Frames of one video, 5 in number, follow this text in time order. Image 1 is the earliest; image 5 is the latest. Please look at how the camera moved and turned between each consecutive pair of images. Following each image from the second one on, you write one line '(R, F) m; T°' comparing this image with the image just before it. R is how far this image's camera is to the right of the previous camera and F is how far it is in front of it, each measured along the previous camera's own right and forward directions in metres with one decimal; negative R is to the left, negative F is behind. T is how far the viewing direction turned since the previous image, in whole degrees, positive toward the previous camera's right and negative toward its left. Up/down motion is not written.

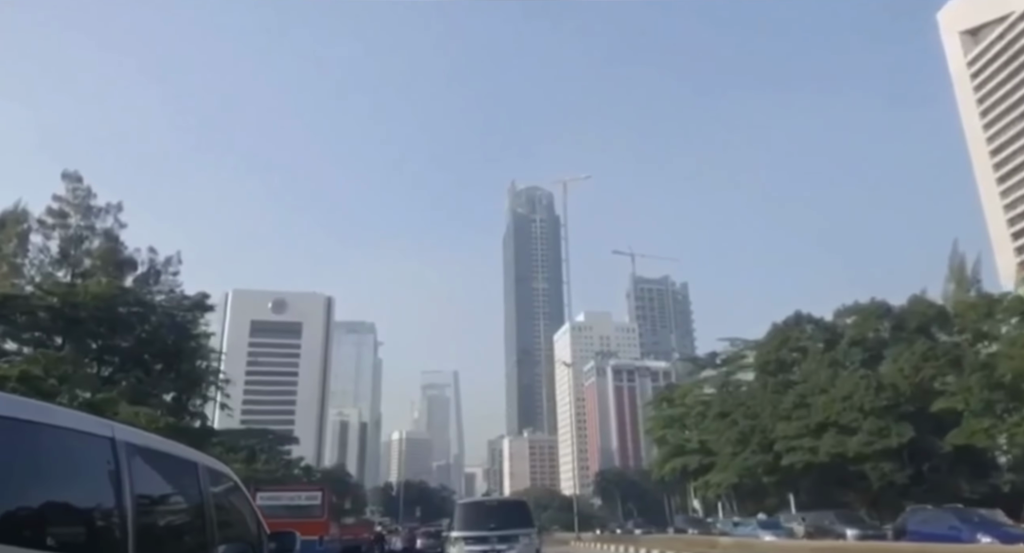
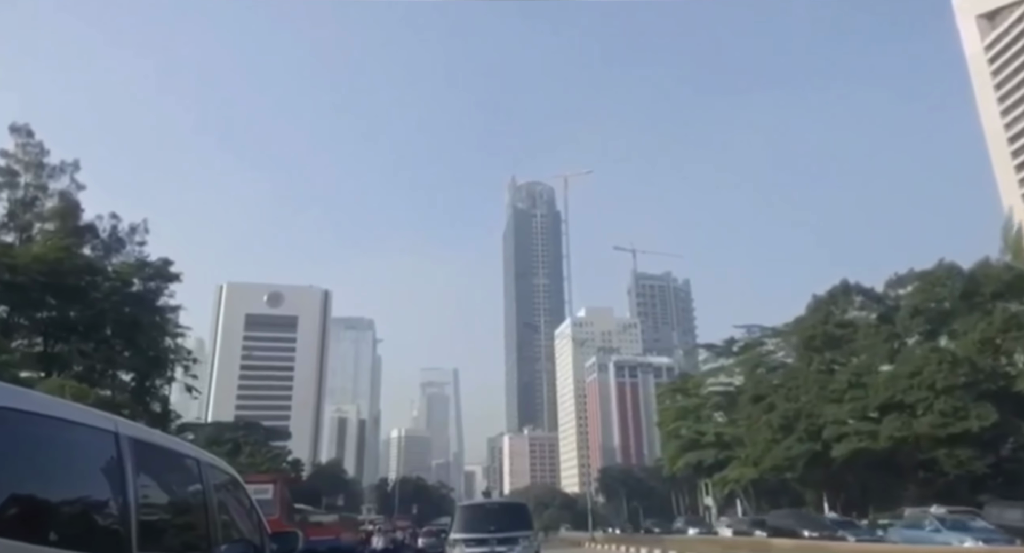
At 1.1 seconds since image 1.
(0.0, +0.9) m; 0°
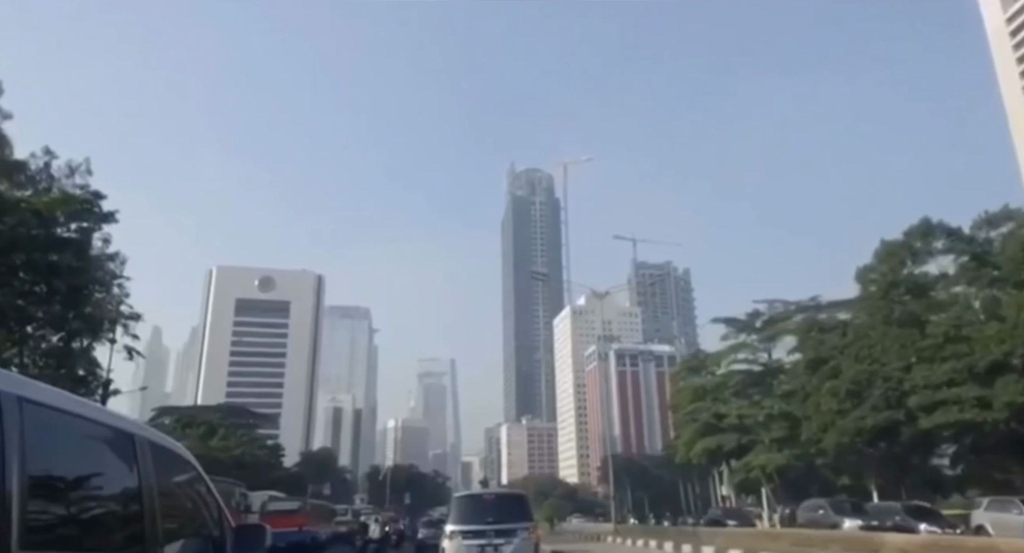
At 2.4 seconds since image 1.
(-0.1, +1.2) m; 0°
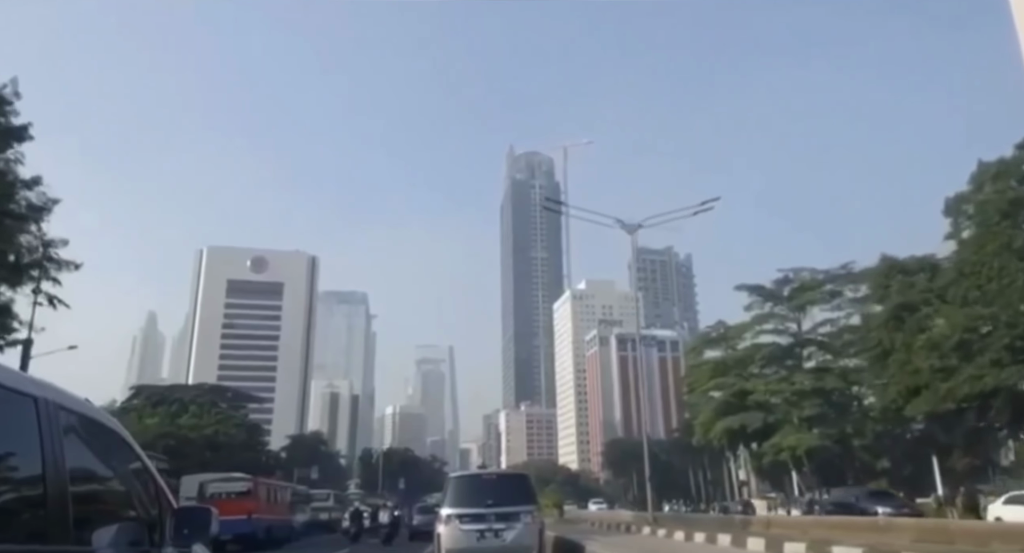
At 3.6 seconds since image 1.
(-0.1, +1.1) m; 0°
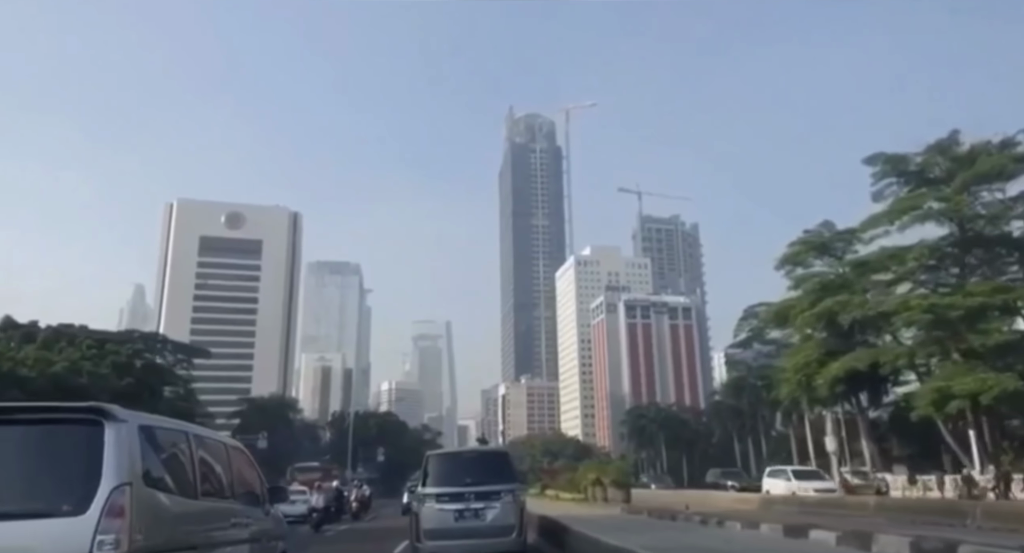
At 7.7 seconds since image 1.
(-0.2, +3.4) m; 0°
